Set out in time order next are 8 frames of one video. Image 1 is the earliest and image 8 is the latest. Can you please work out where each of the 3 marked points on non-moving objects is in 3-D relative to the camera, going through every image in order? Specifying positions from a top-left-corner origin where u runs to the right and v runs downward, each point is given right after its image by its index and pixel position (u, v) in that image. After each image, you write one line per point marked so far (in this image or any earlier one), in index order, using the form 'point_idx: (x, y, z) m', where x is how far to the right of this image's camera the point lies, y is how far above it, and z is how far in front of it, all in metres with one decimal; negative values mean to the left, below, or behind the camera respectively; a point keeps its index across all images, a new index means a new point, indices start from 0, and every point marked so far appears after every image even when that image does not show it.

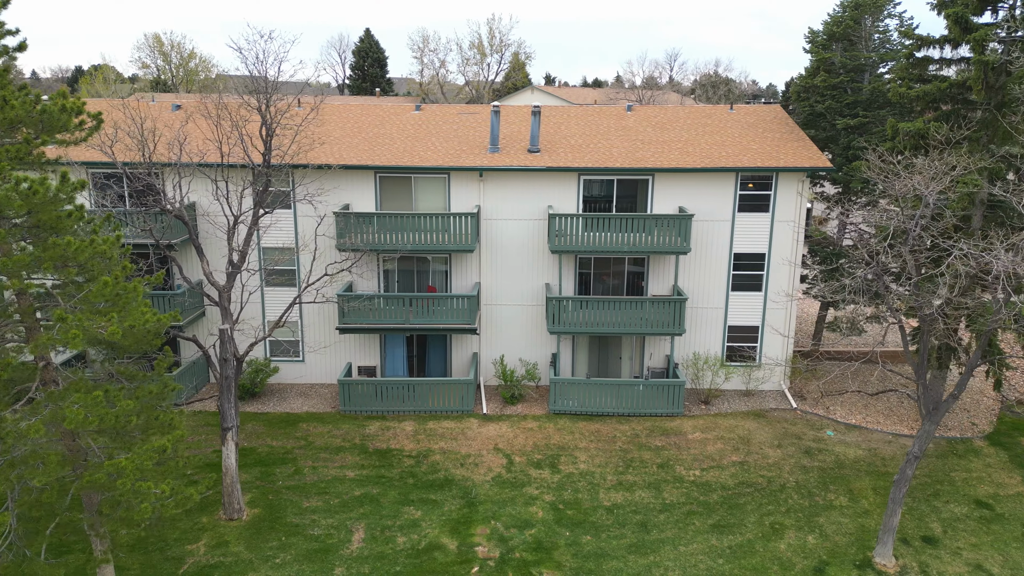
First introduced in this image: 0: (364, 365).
0: (-3.4, -1.7, +19.1) m
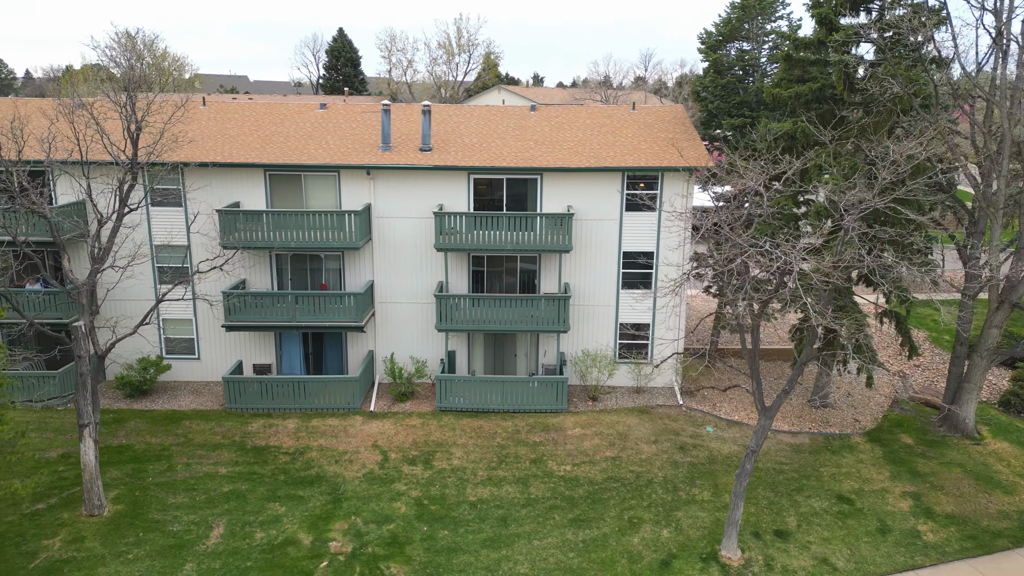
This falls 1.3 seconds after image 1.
0: (-5.7, -1.7, +19.2) m
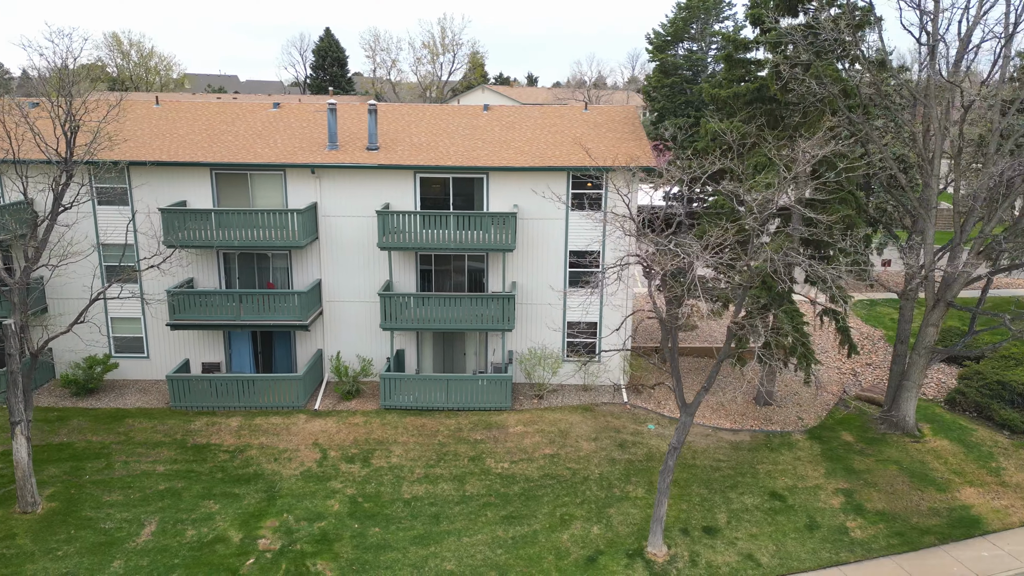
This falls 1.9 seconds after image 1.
0: (-6.9, -1.7, +19.2) m
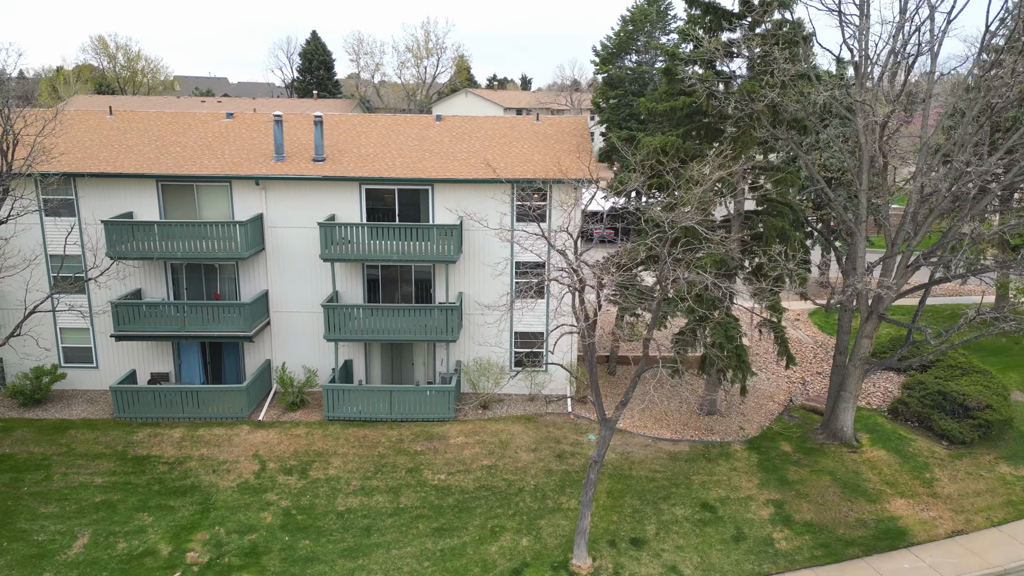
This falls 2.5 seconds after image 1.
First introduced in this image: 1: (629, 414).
0: (-8.1, -1.9, +19.3) m
1: (+2.5, -2.7, +18.4) m
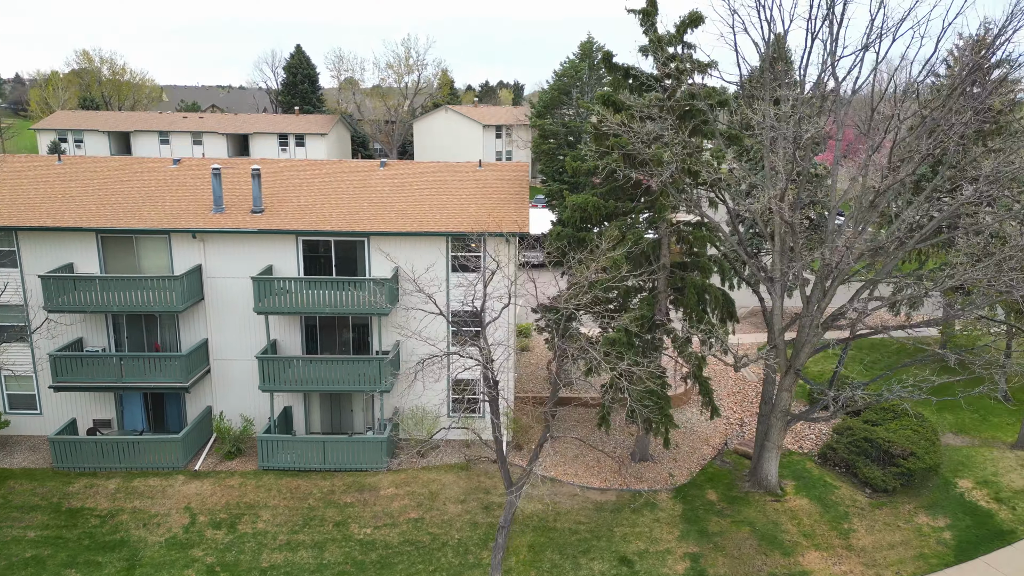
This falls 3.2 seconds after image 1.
0: (-9.5, -3.0, +19.6) m
1: (+1.1, -3.8, +18.7) m
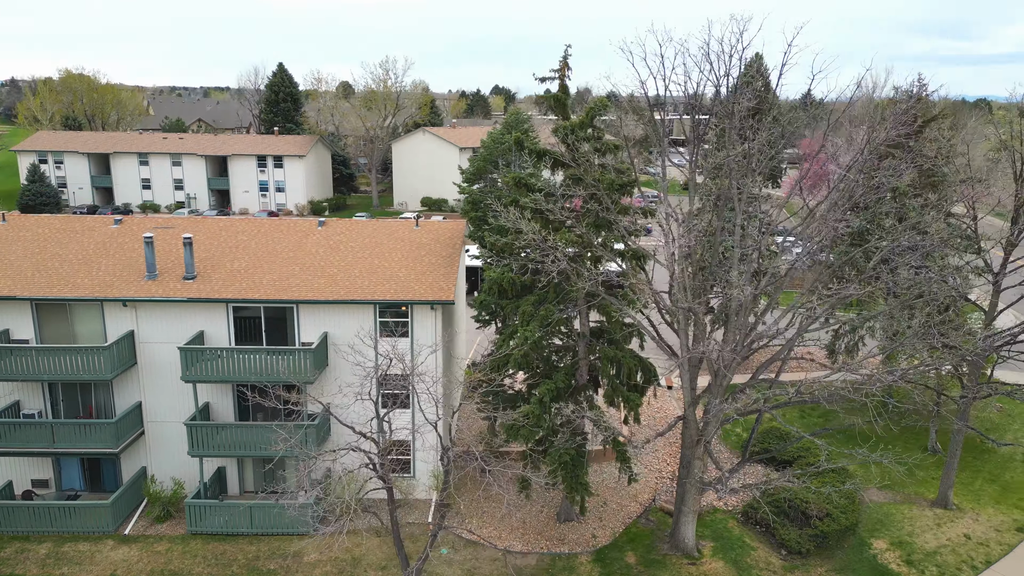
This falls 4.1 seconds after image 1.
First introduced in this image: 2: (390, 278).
0: (-11.2, -4.5, +20.0) m
1: (-0.6, -5.3, +19.2) m
2: (-2.8, +0.2, +19.4) m
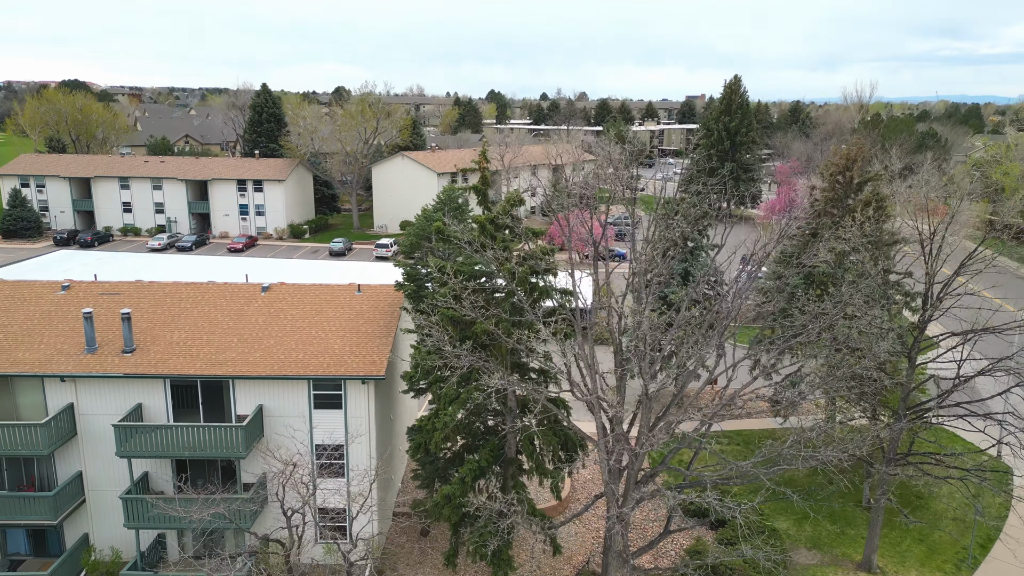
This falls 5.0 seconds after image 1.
0: (-12.8, -6.2, +20.4) m
1: (-2.1, -7.0, +19.6) m
2: (-4.4, -1.5, +19.9) m
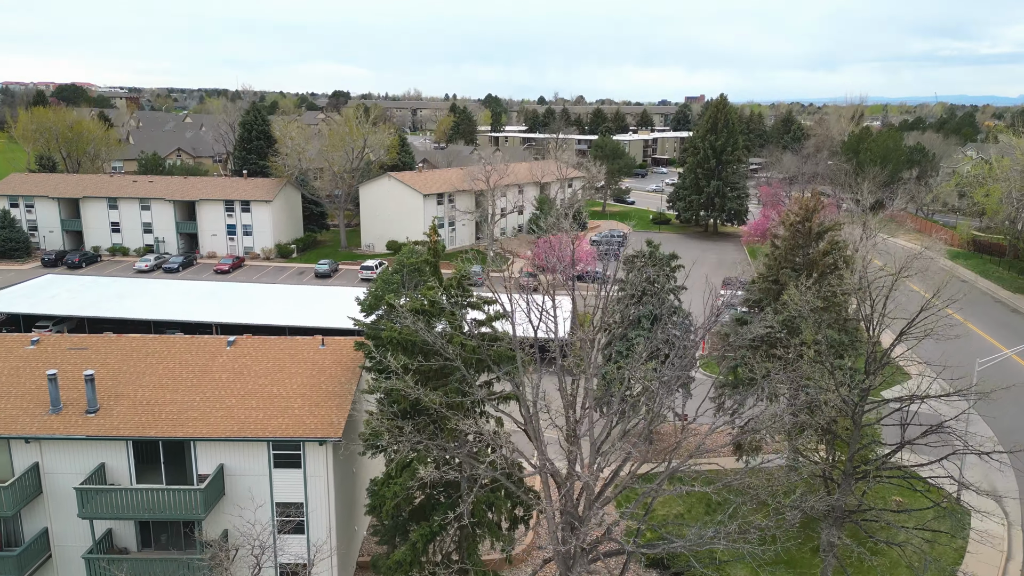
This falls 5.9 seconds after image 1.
0: (-13.8, -7.7, +20.8) m
1: (-3.2, -8.4, +20.0) m
2: (-5.4, -2.9, +20.3) m
